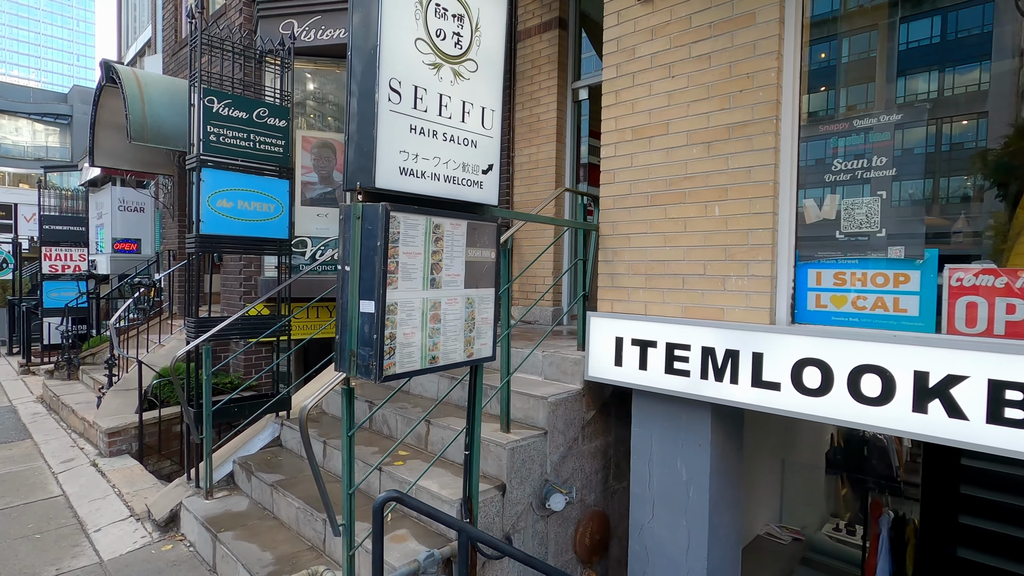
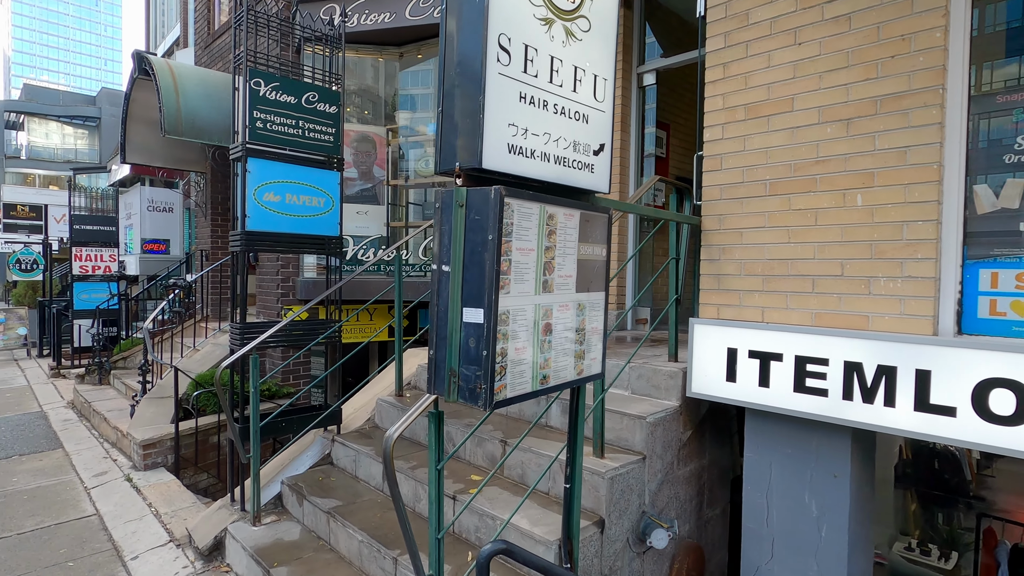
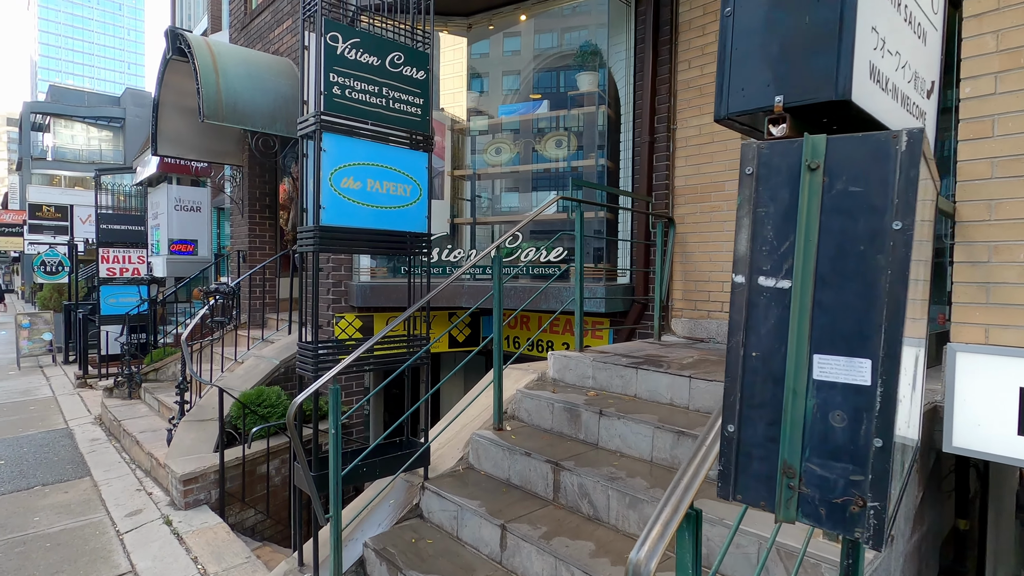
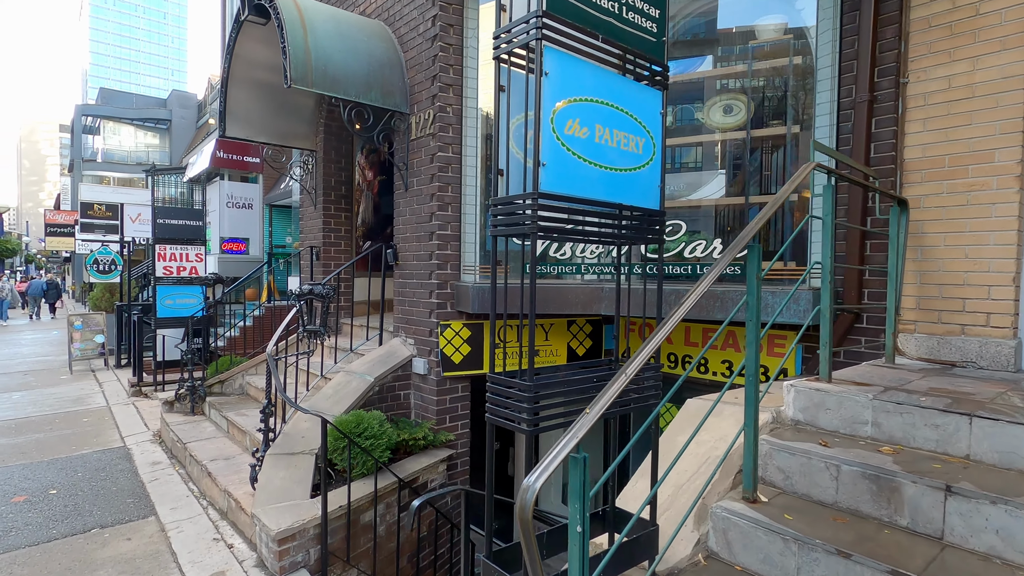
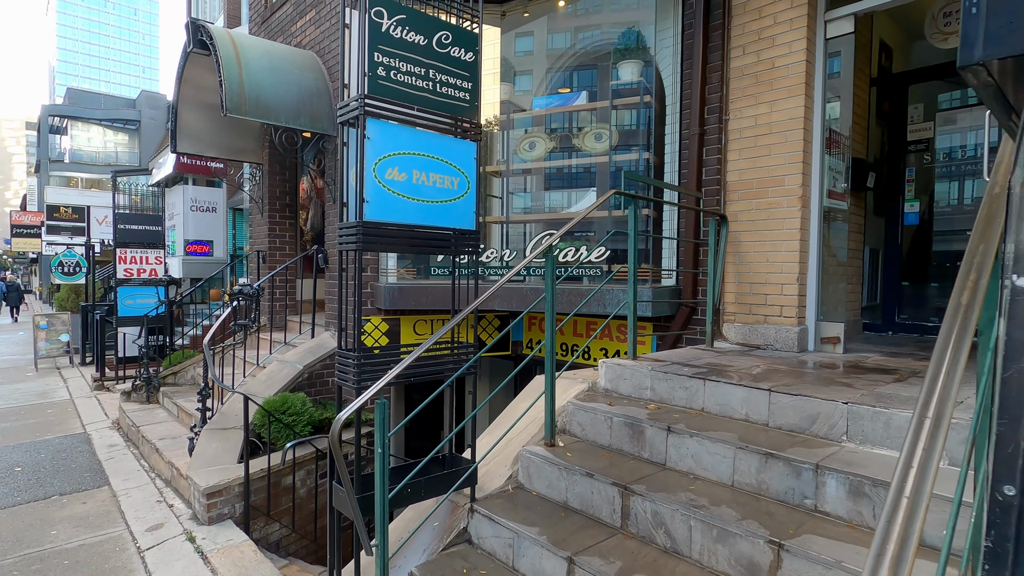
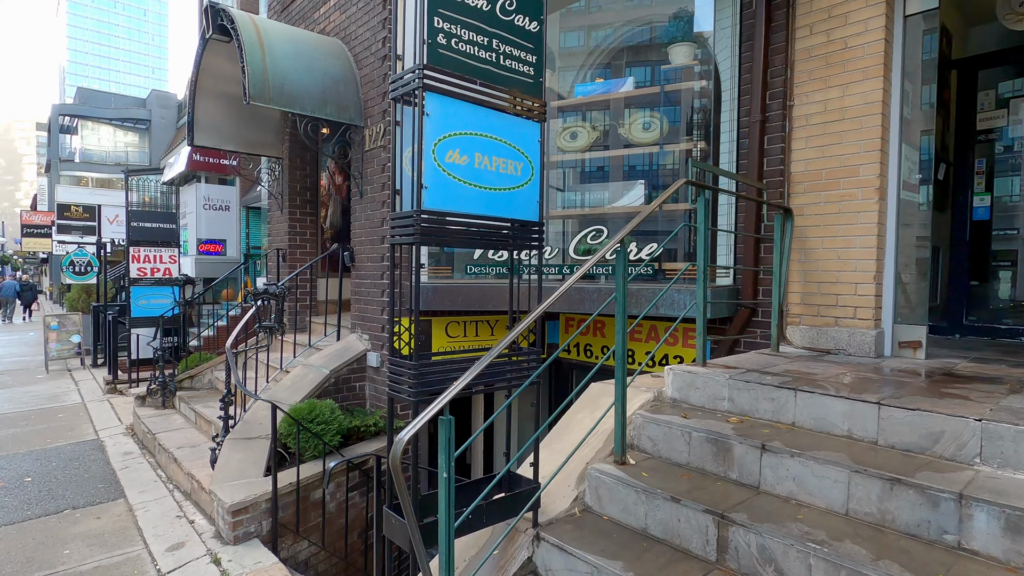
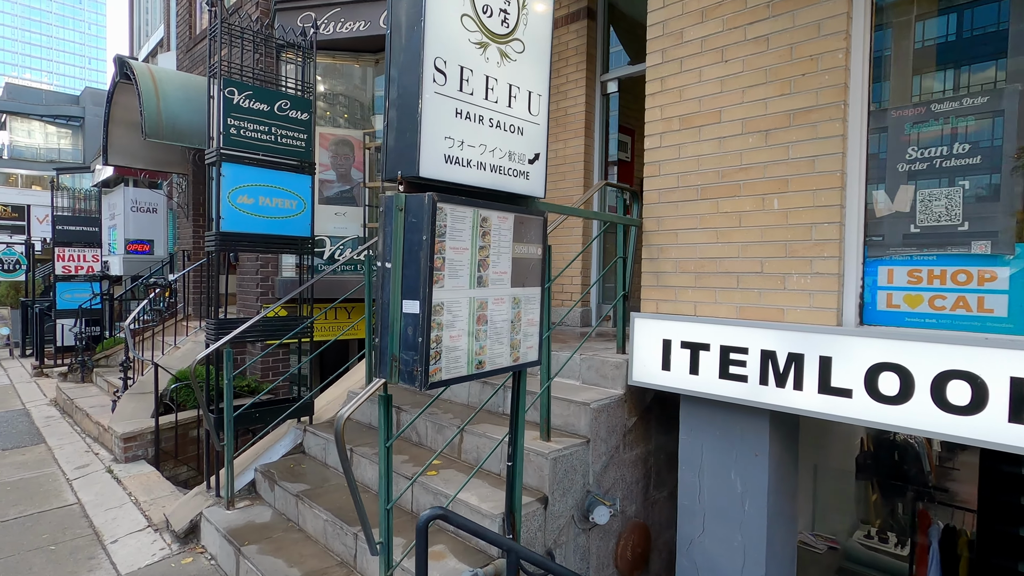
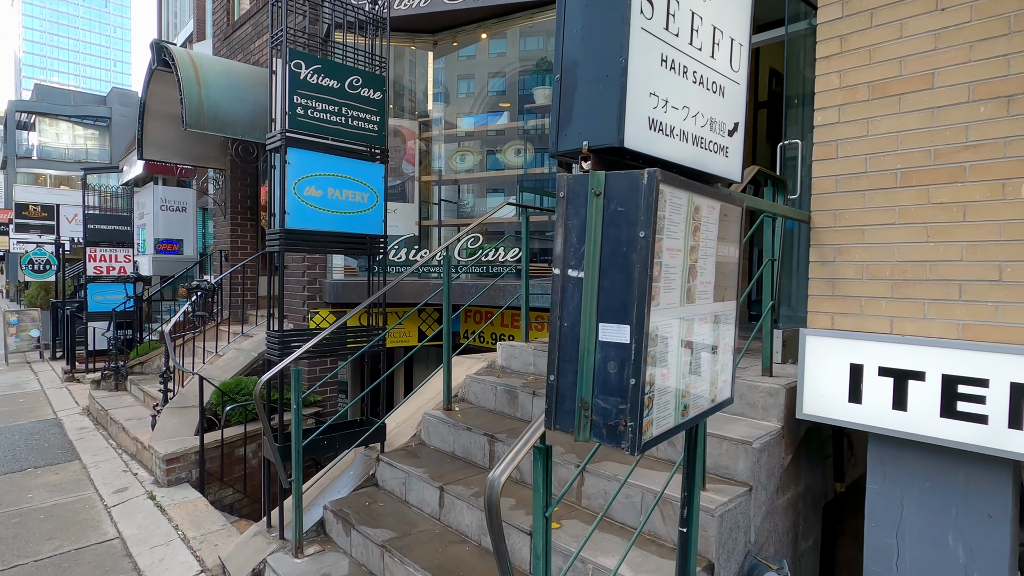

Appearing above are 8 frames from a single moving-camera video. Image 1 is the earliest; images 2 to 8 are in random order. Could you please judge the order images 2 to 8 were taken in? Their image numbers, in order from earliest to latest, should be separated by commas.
7, 2, 8, 3, 5, 6, 4
